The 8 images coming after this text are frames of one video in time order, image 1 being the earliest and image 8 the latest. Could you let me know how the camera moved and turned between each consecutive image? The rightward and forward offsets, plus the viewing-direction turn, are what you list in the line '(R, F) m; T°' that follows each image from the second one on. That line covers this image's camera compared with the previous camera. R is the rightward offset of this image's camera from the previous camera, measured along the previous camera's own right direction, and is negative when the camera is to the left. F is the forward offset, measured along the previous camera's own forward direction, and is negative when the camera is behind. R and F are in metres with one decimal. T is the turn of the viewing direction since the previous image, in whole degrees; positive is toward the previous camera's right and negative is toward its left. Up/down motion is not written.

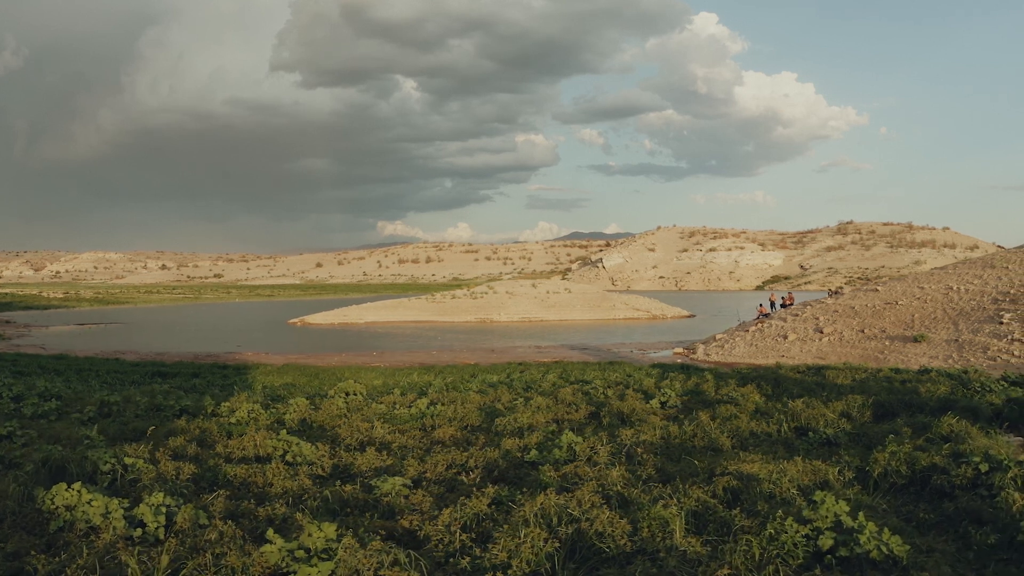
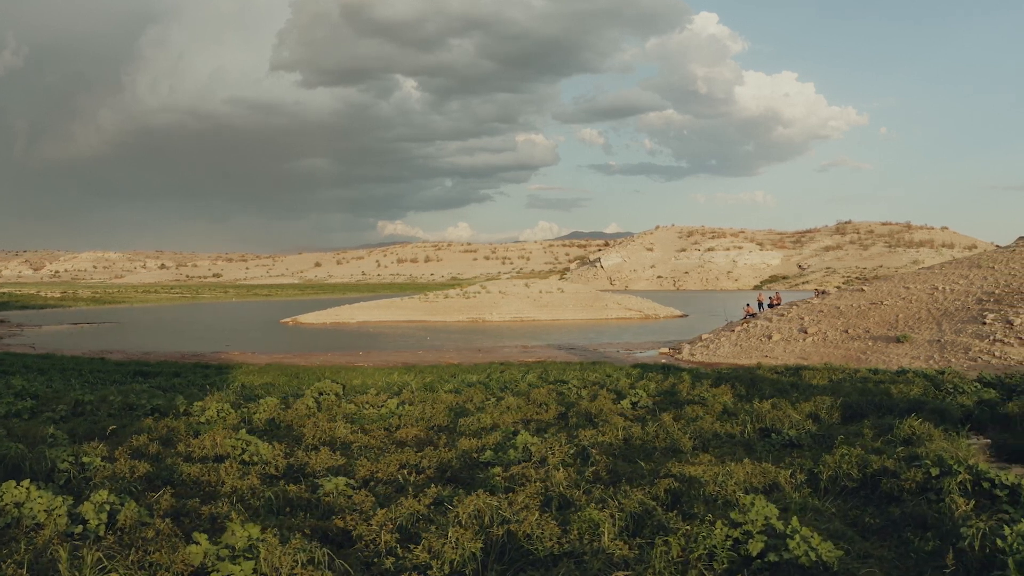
(+0.6, 0.0) m; 0°
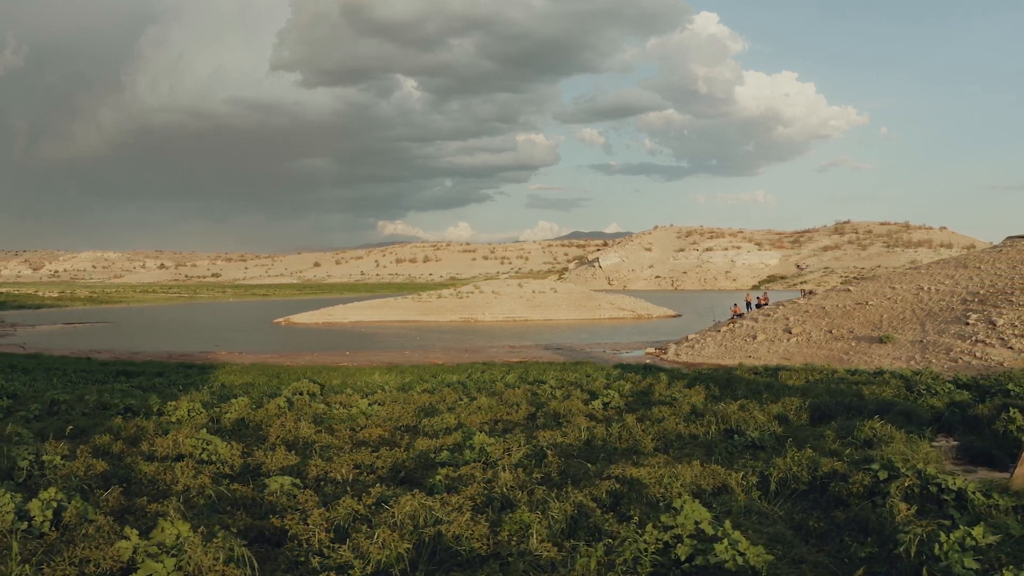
(+0.6, 0.0) m; 0°
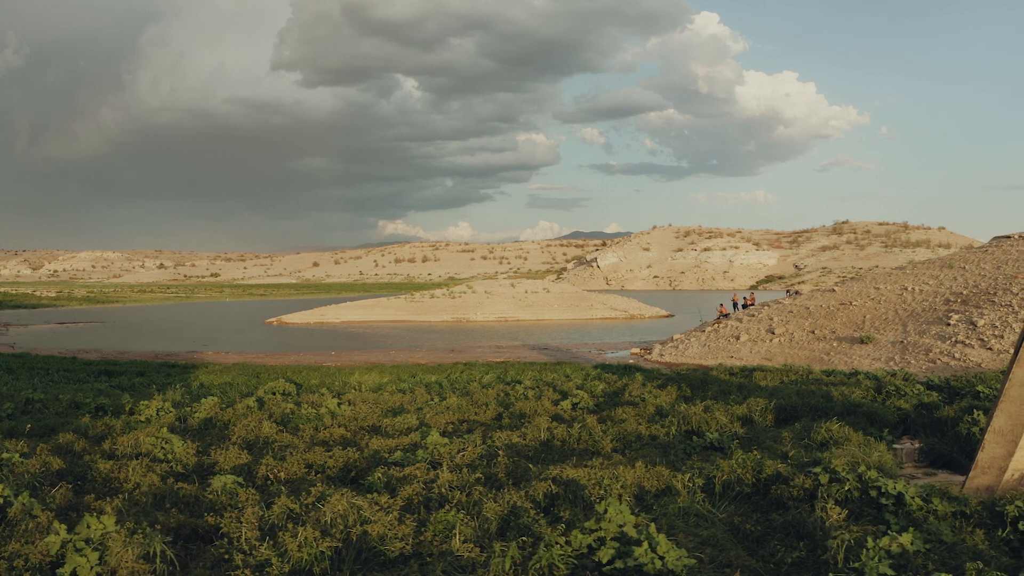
(+0.6, 0.0) m; 0°
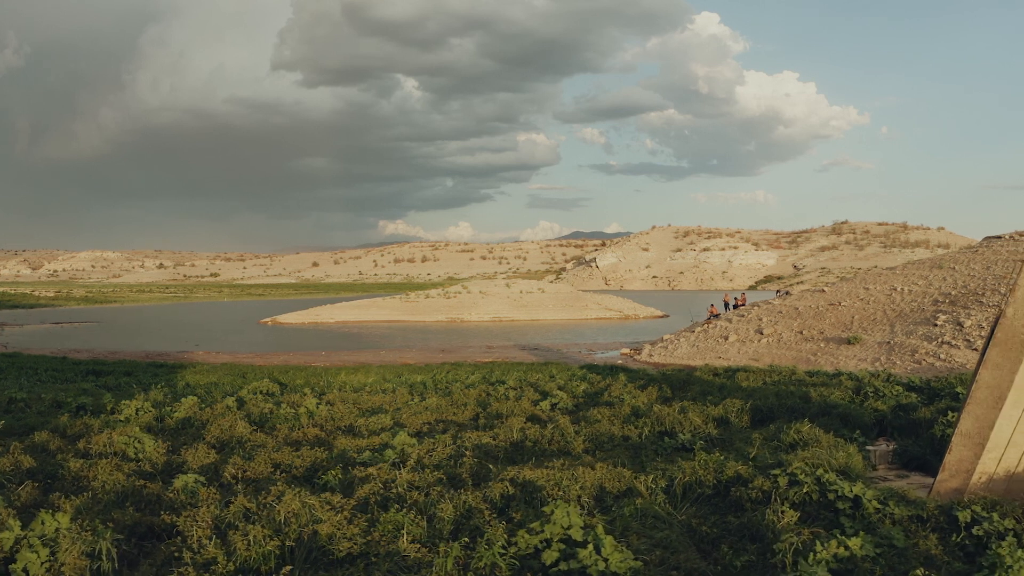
(+0.4, 0.0) m; 0°
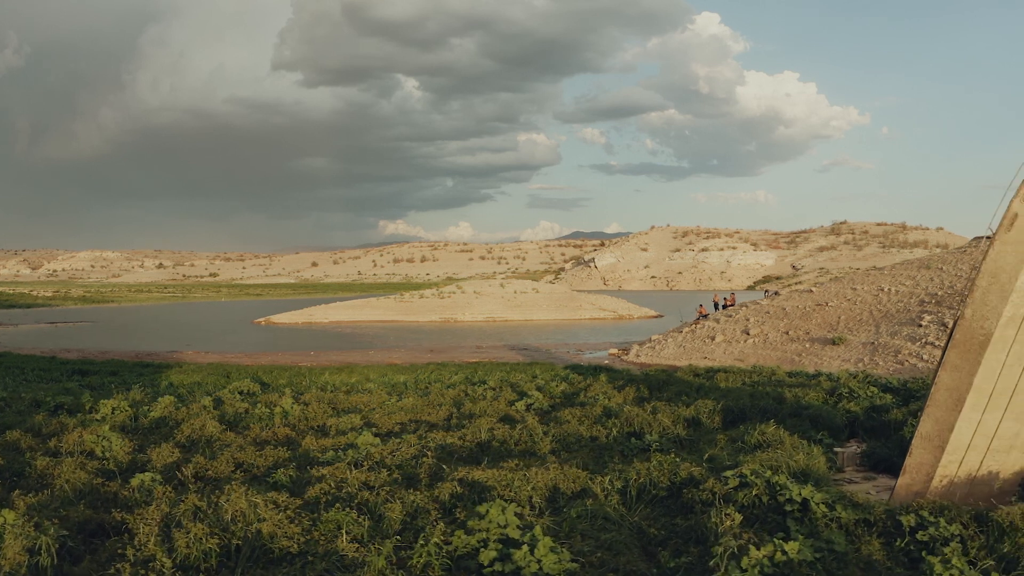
(+0.5, 0.0) m; 0°
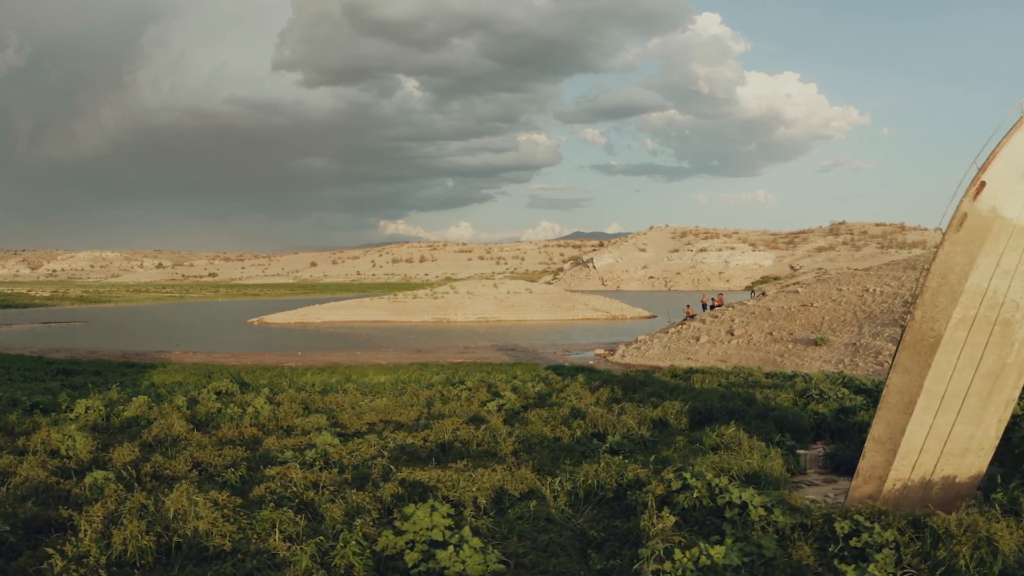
(+0.6, 0.0) m; 0°
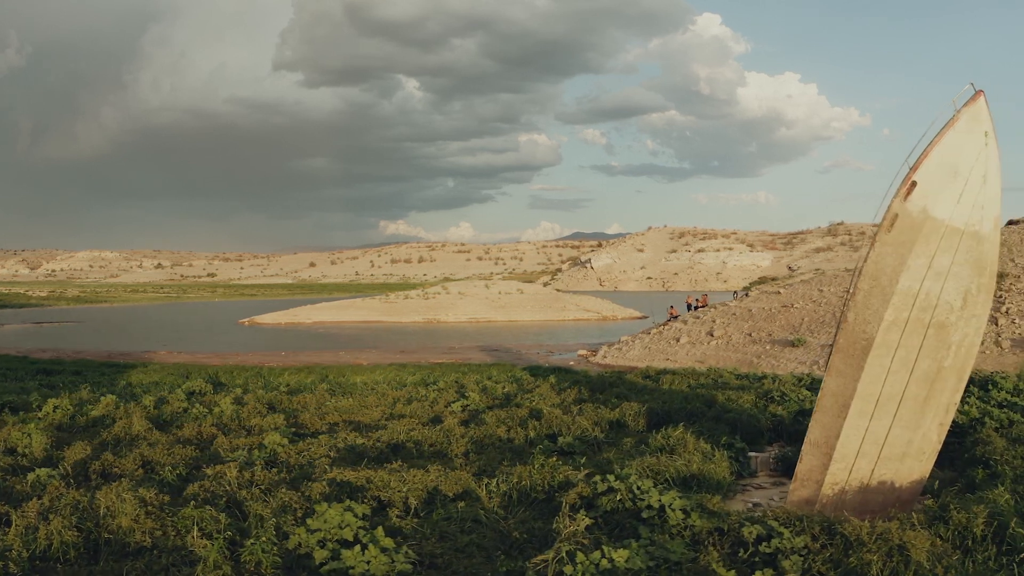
(+0.7, 0.0) m; 0°
